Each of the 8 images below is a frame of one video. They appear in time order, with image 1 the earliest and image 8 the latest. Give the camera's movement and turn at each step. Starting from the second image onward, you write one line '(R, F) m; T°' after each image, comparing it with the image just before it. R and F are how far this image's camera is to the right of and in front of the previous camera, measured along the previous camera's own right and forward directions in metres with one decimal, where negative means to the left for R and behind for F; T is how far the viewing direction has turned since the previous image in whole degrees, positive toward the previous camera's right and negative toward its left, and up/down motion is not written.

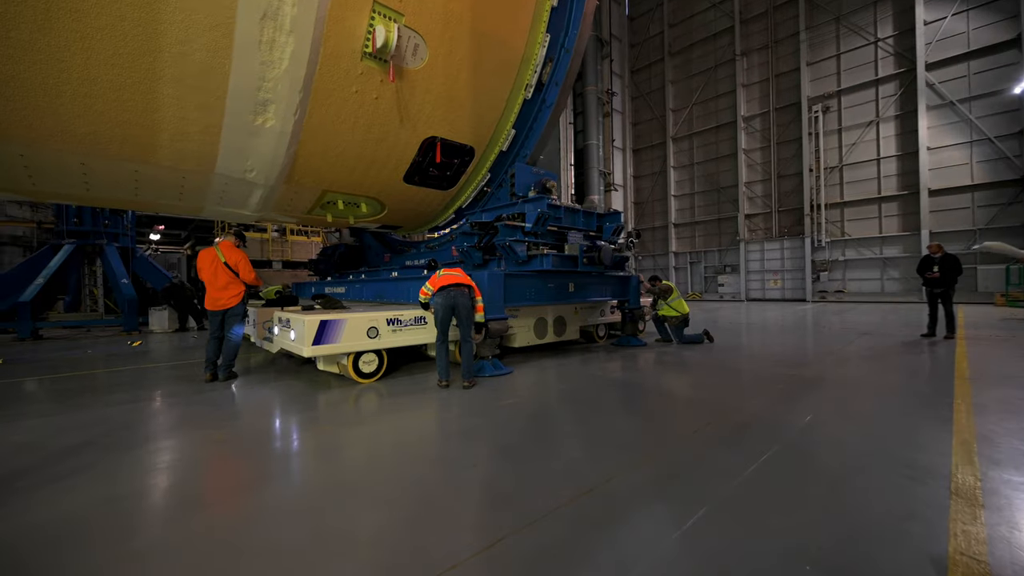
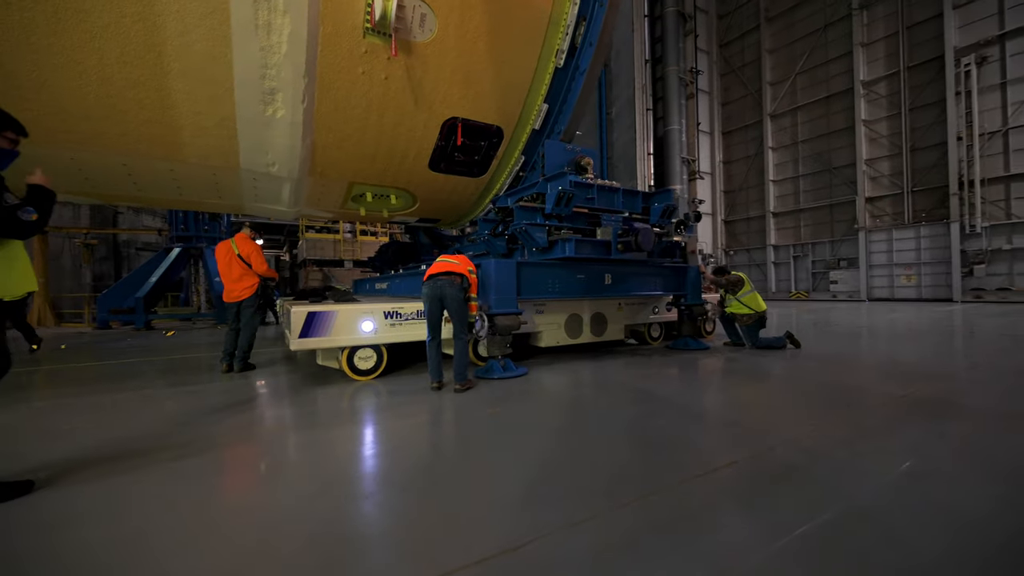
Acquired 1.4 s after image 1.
(+0.6, +0.6) m; -12°
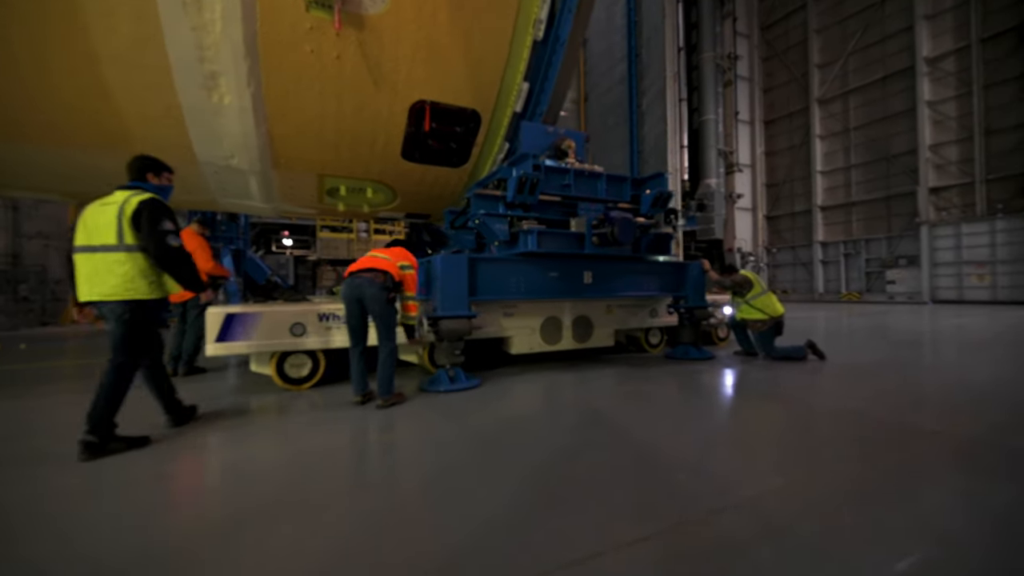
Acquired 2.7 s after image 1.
(+0.6, +0.5) m; -5°
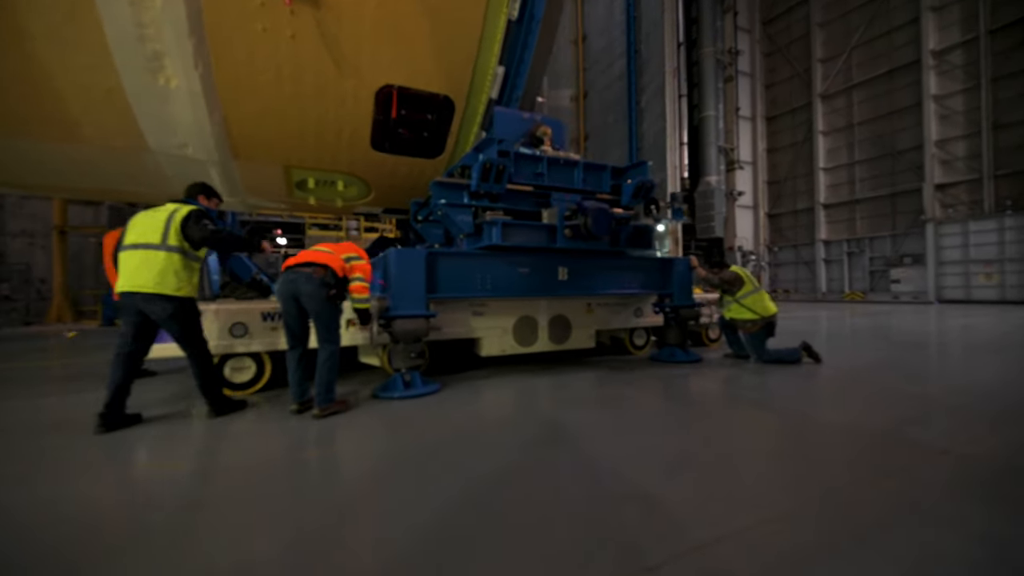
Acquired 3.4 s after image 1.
(+0.3, +0.3) m; 0°
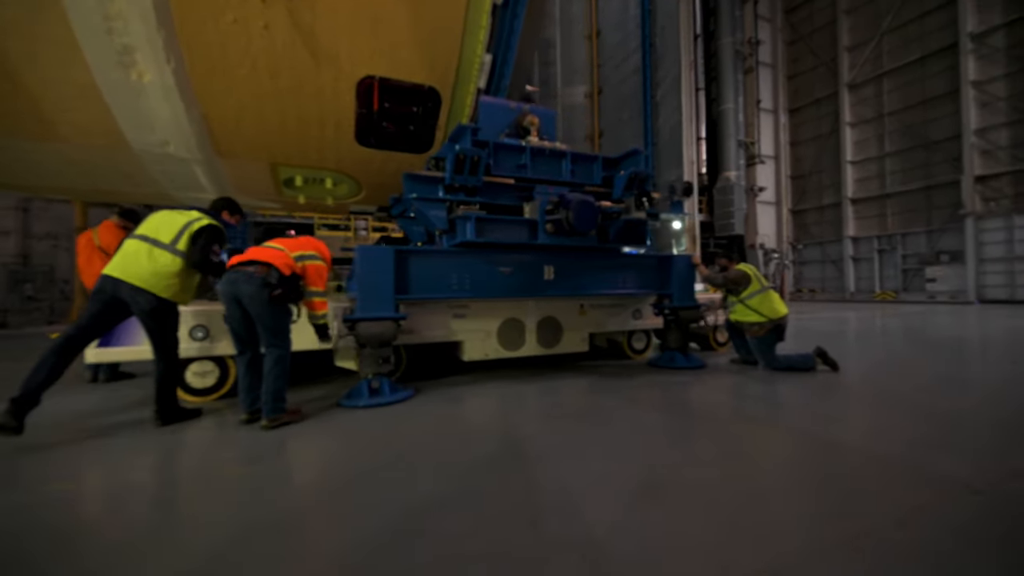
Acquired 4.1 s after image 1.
(+0.3, +0.2) m; -3°
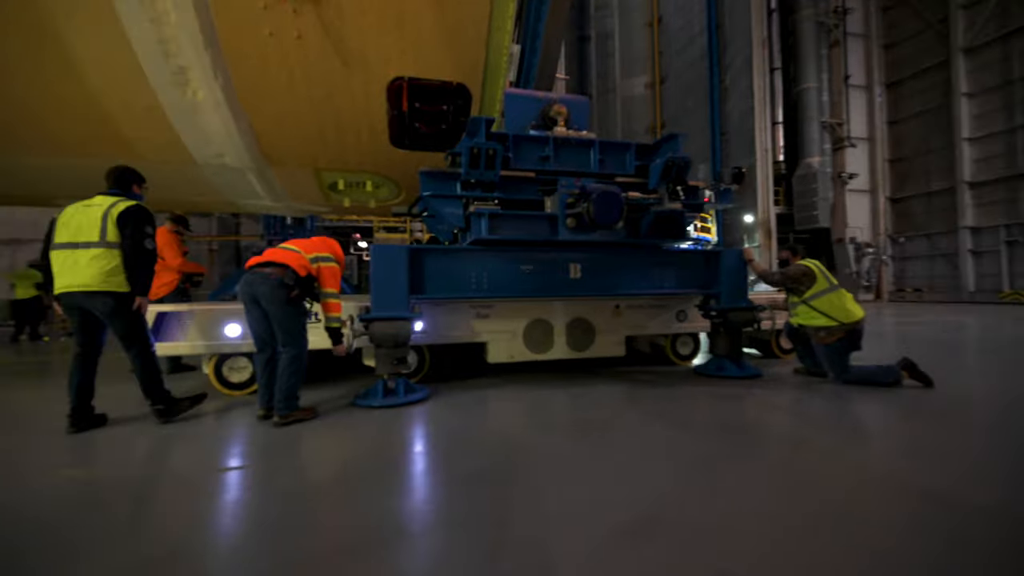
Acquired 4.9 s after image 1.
(+0.3, +0.2) m; -9°
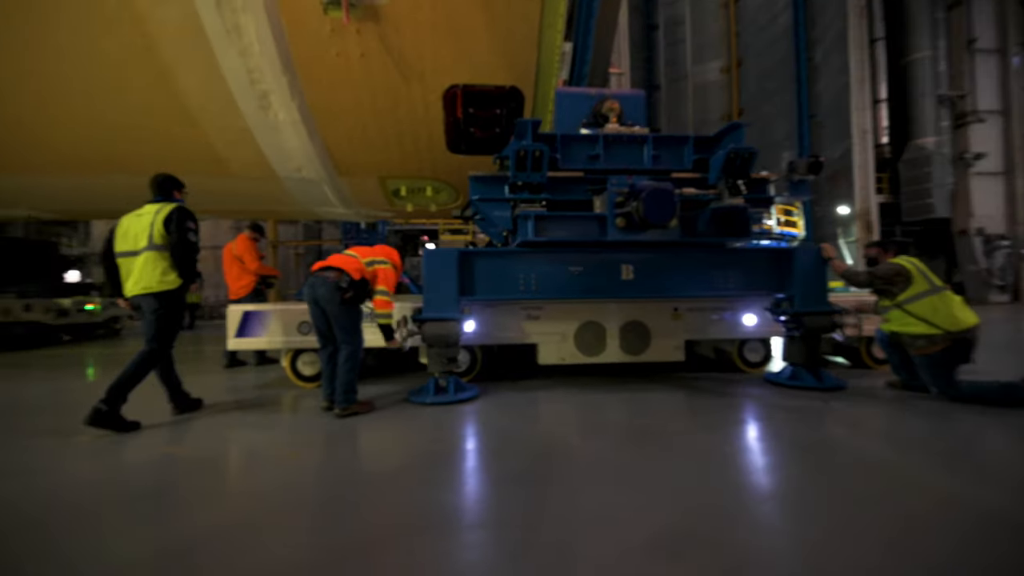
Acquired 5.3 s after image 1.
(+0.1, 0.0) m; -9°
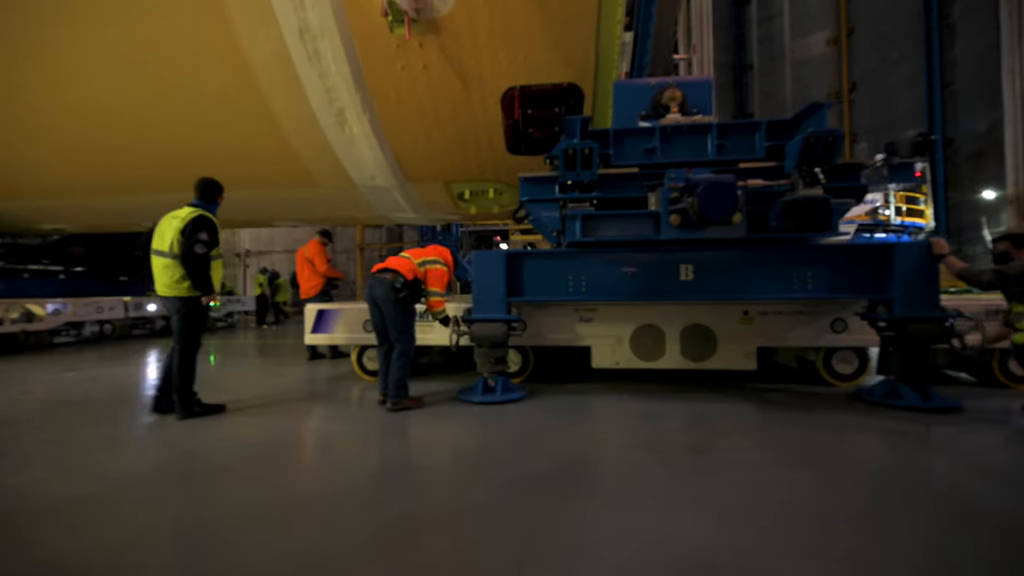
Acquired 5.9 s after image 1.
(+0.2, 0.0) m; -11°
